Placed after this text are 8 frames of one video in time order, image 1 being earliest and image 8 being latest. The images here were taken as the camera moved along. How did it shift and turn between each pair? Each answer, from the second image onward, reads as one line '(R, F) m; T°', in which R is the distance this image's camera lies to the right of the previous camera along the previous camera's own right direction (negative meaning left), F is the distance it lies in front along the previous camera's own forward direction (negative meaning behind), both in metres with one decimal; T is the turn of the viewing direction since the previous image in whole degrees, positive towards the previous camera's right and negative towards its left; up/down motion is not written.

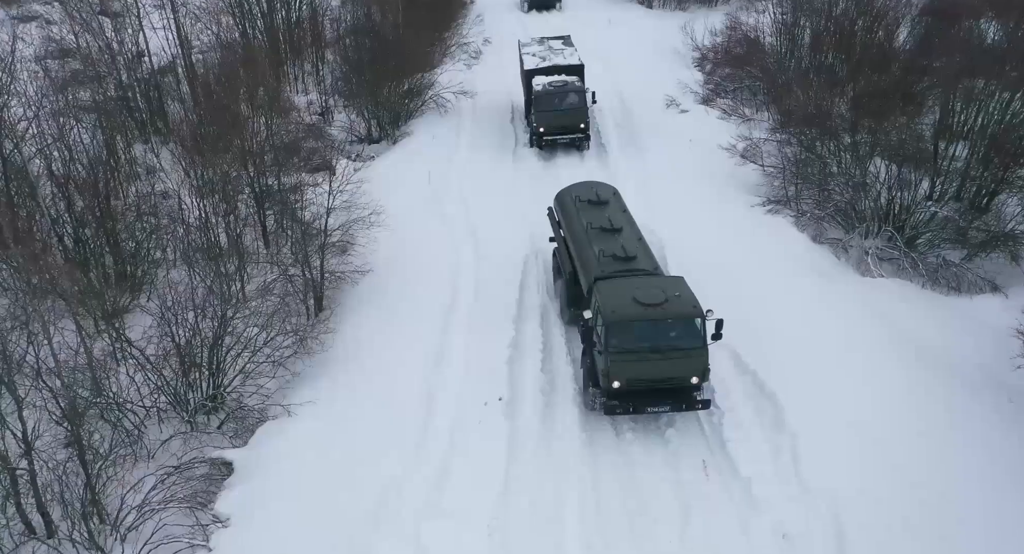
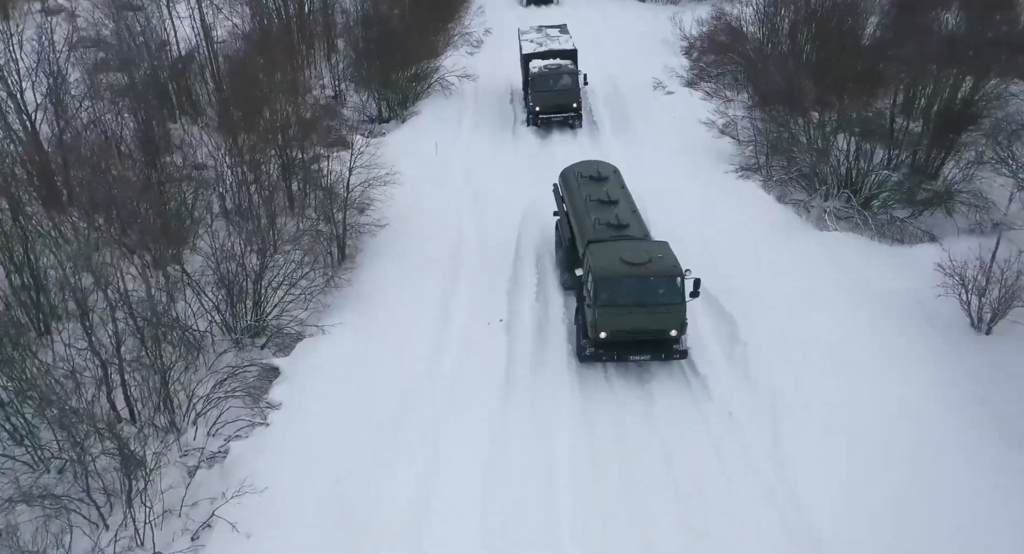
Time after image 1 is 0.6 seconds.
(0.0, -2.4) m; 0°
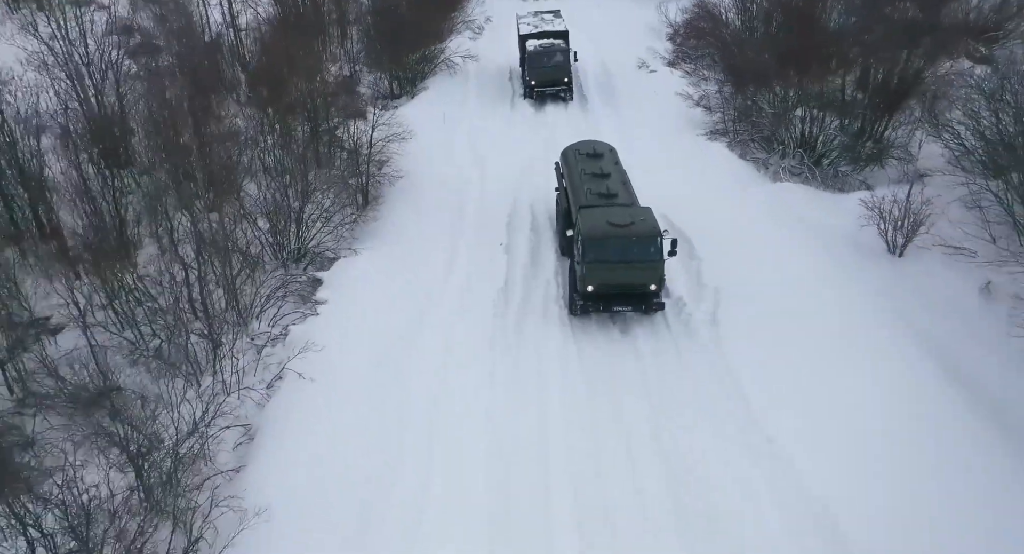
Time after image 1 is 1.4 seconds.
(0.0, -3.3) m; 0°
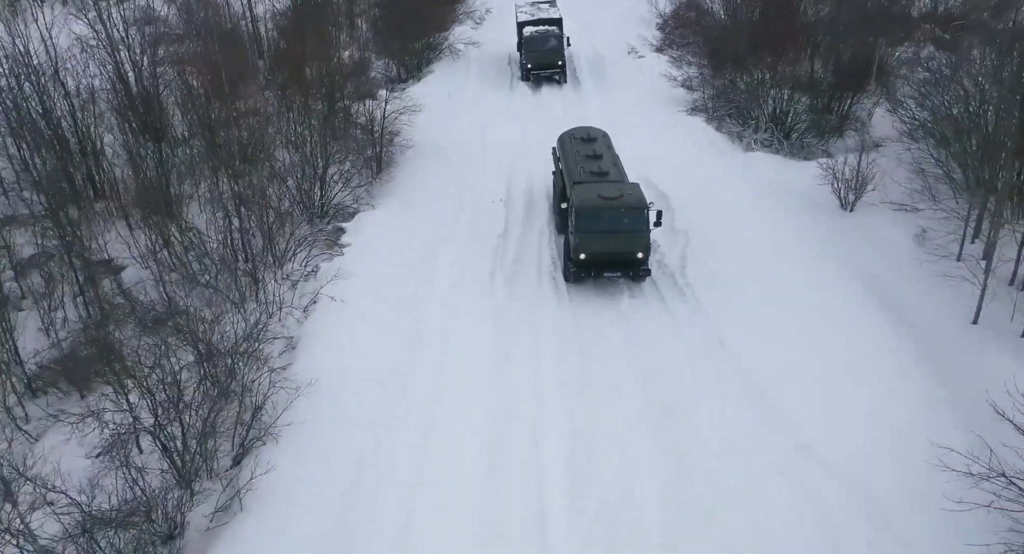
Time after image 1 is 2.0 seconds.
(0.0, -2.6) m; 0°
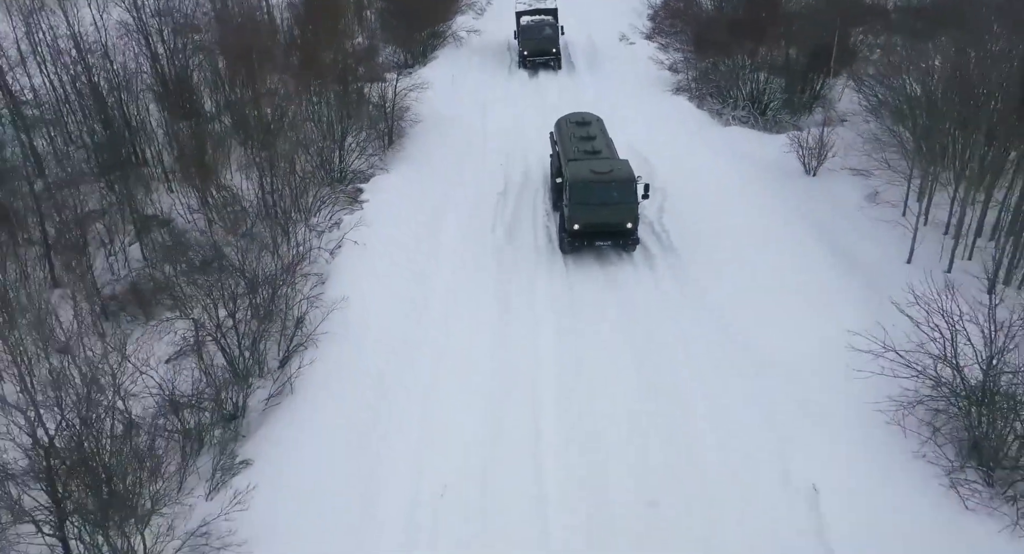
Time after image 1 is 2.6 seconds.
(+0.1, -2.6) m; 0°
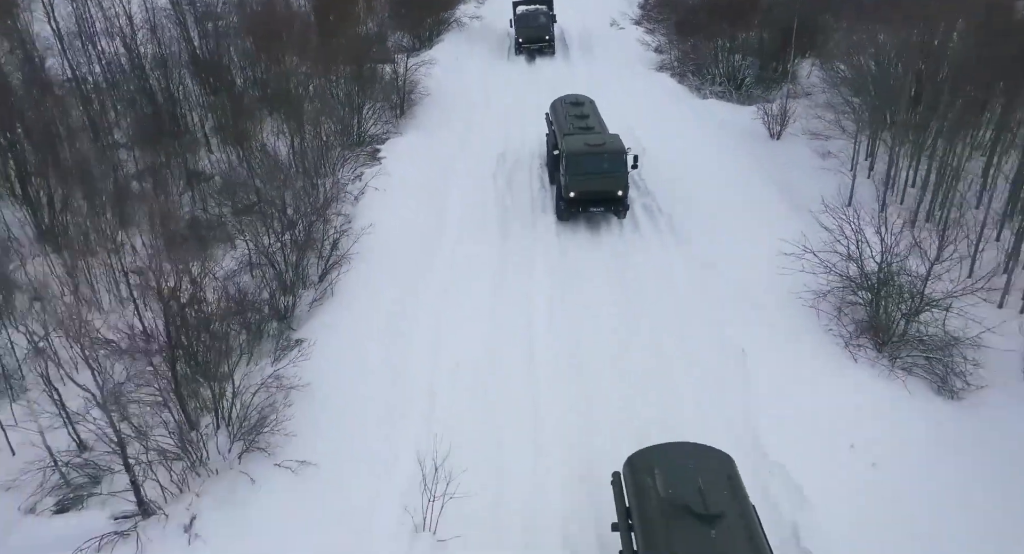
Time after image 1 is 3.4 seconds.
(0.0, -3.2) m; 0°
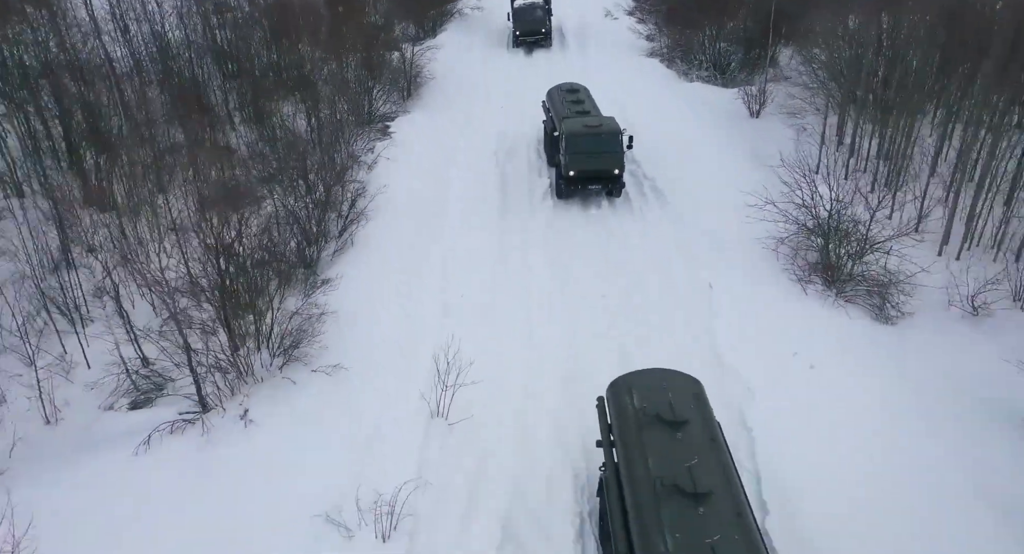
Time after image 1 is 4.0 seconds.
(0.0, -2.2) m; 0°
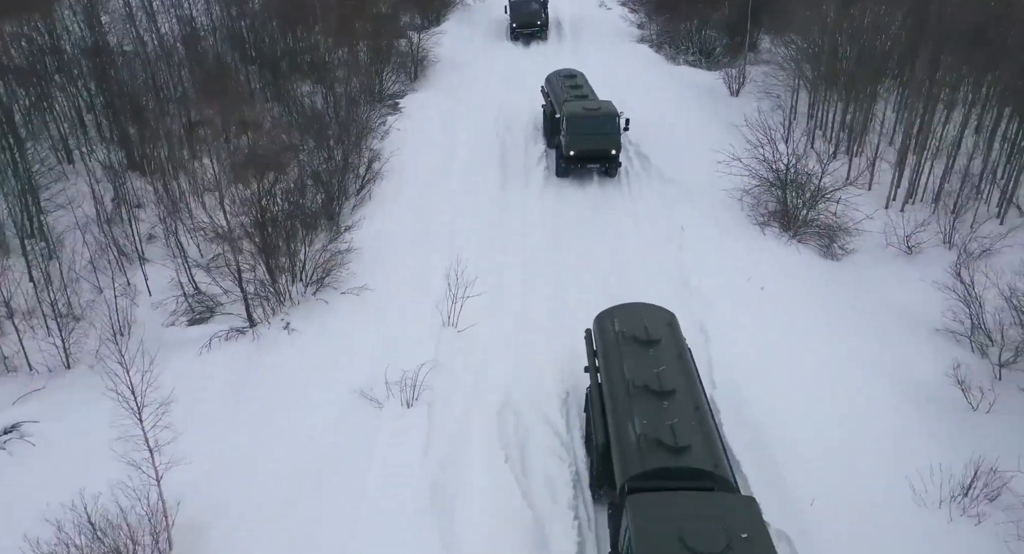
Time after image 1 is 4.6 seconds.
(0.0, -2.6) m; 0°
